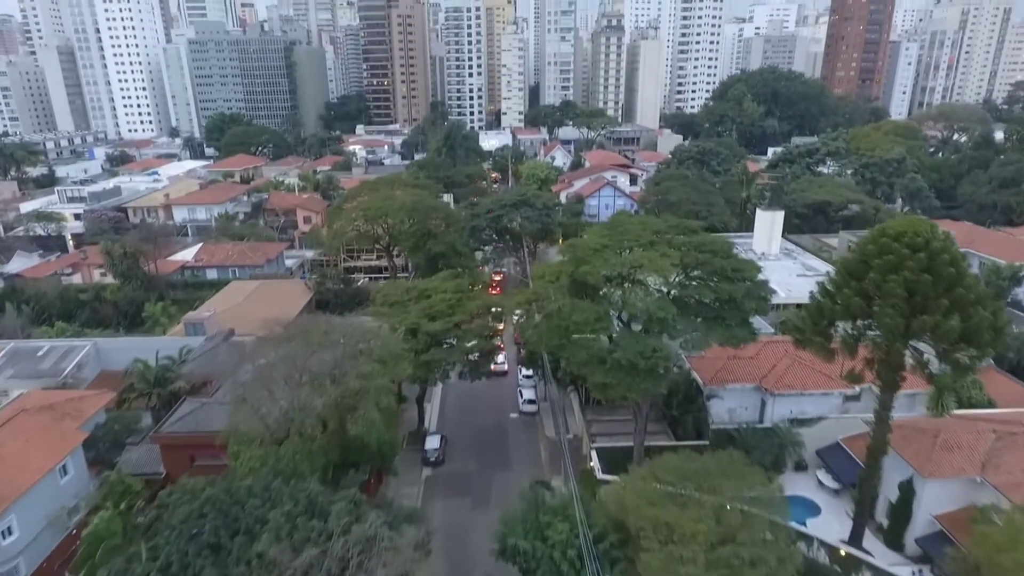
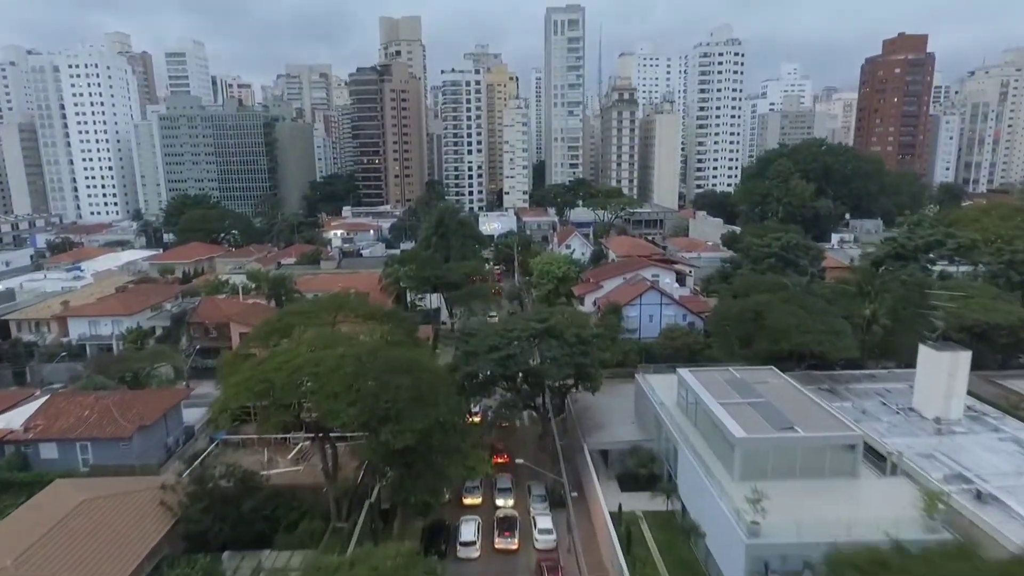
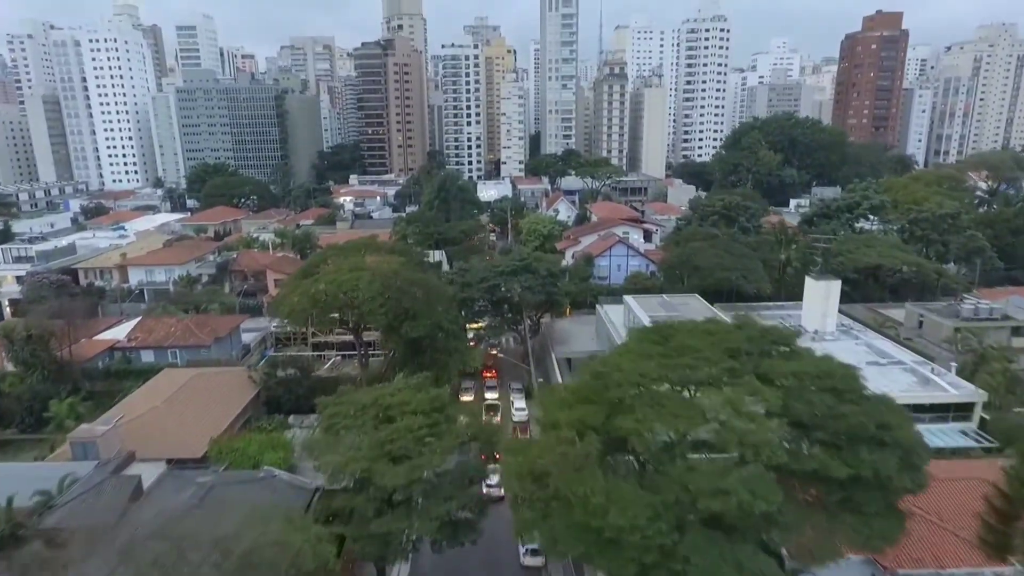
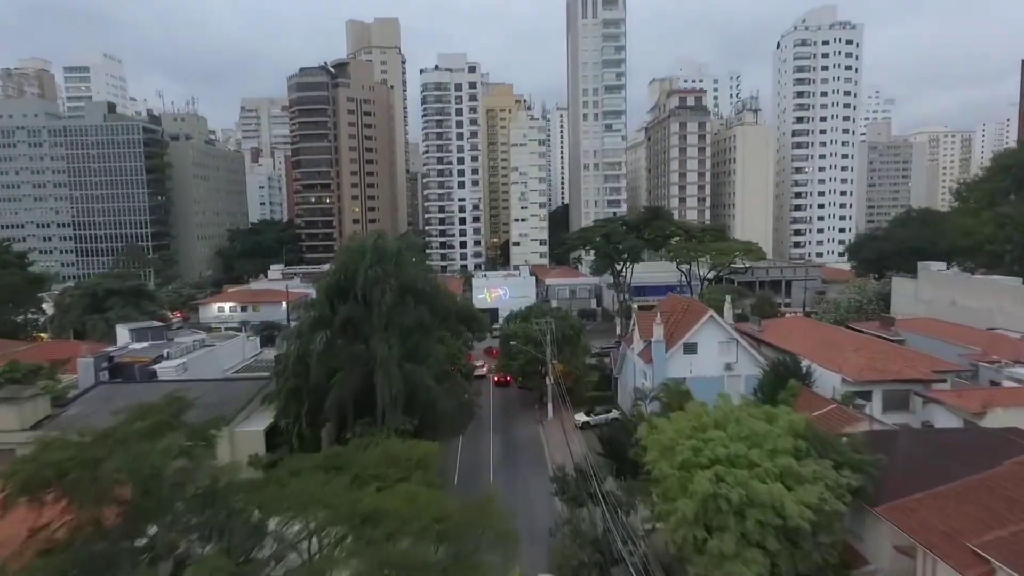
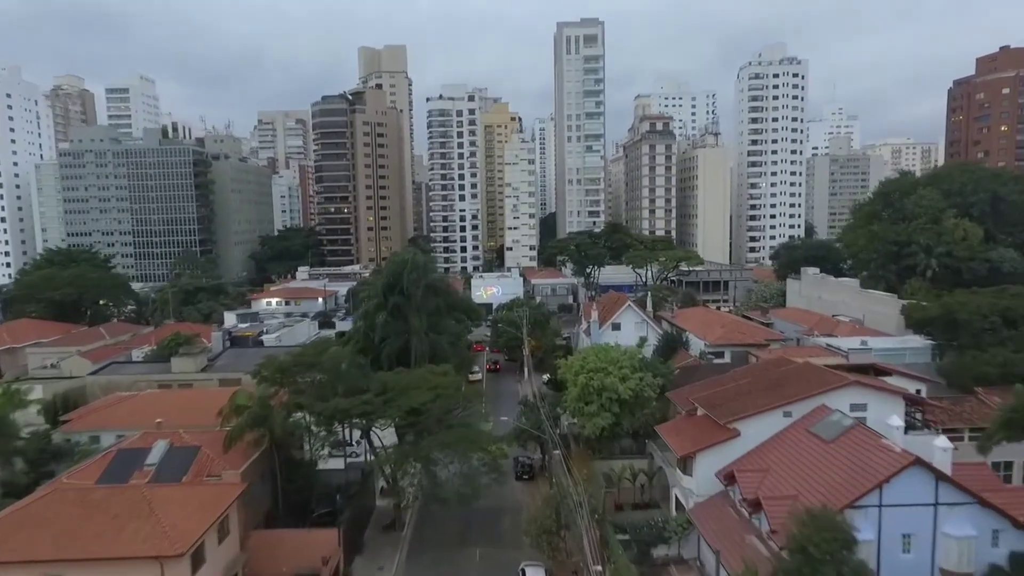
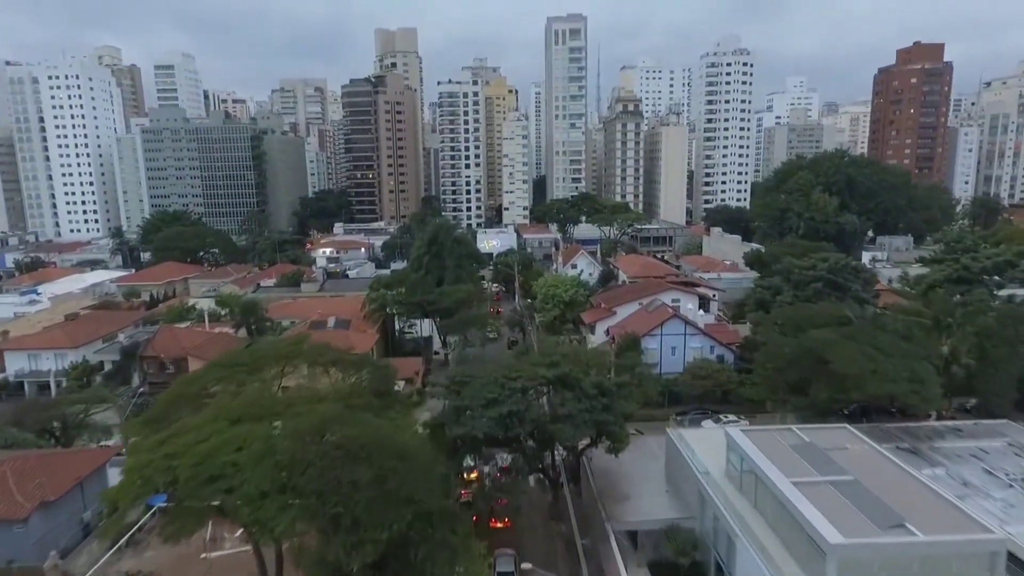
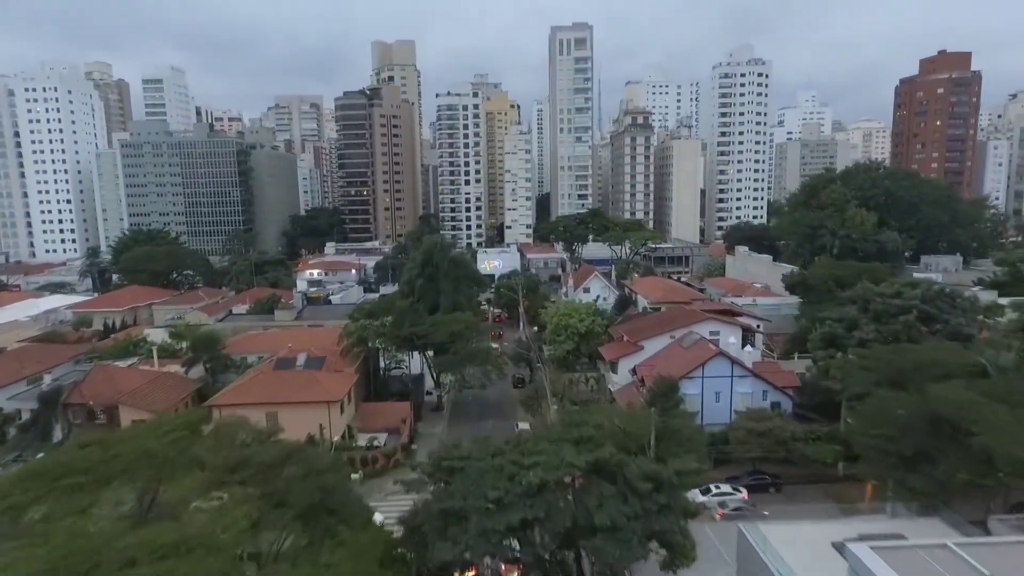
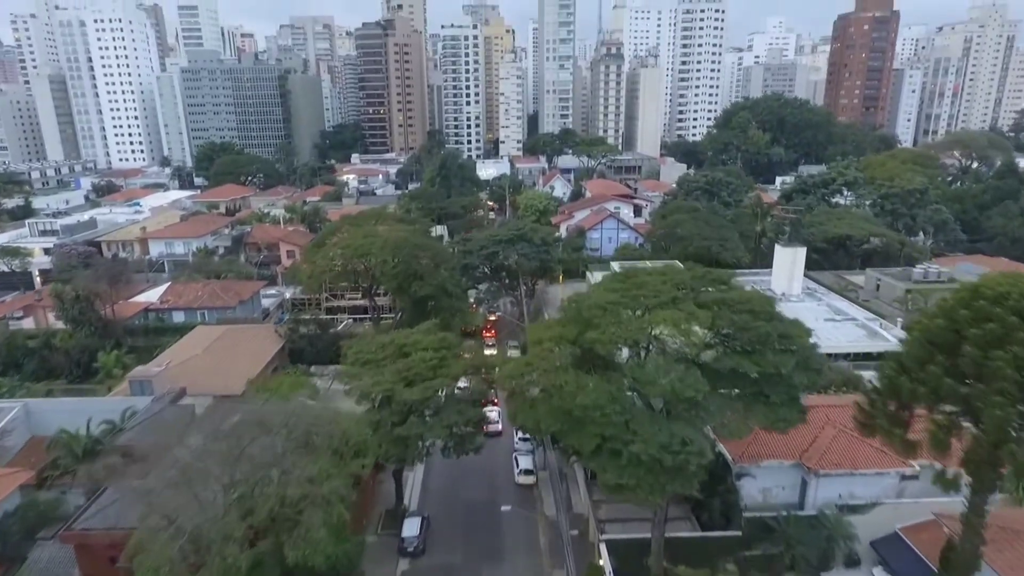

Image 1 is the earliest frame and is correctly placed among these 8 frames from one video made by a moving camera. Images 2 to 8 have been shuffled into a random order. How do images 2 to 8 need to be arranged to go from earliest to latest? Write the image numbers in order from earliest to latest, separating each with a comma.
8, 3, 2, 6, 7, 5, 4
